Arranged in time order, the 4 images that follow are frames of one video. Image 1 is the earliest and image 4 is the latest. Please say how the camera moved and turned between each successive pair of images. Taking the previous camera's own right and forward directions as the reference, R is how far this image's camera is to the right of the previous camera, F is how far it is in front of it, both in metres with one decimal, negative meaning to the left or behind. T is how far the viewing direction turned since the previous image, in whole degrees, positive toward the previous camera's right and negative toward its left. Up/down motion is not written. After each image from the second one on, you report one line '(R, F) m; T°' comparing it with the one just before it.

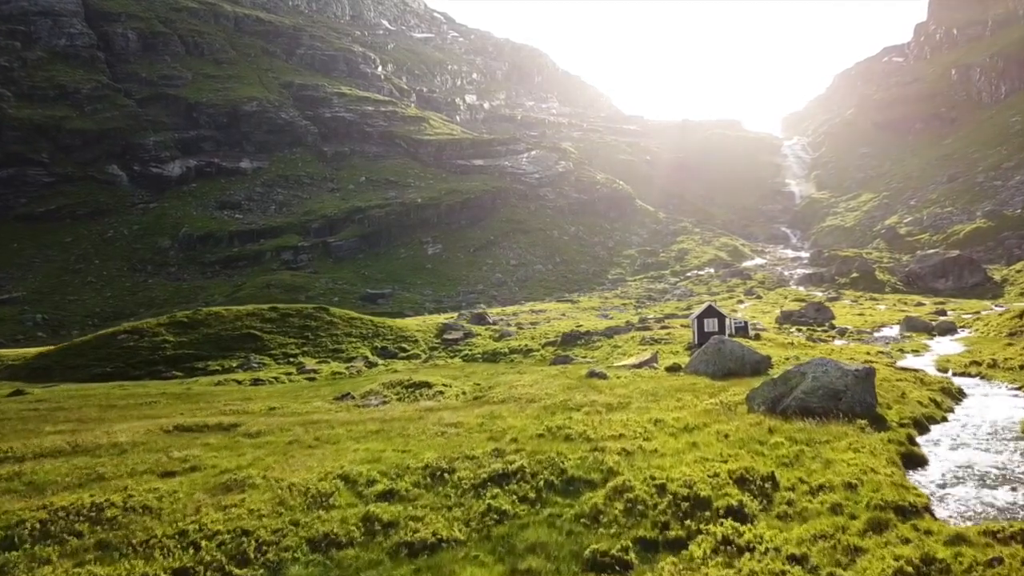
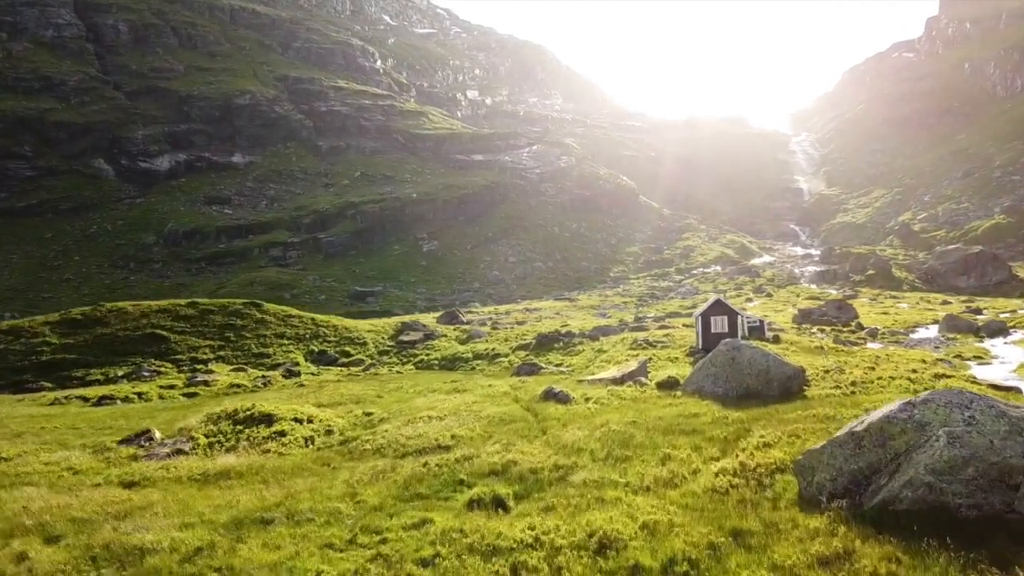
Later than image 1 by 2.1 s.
(+2.8, +11.7) m; 0°
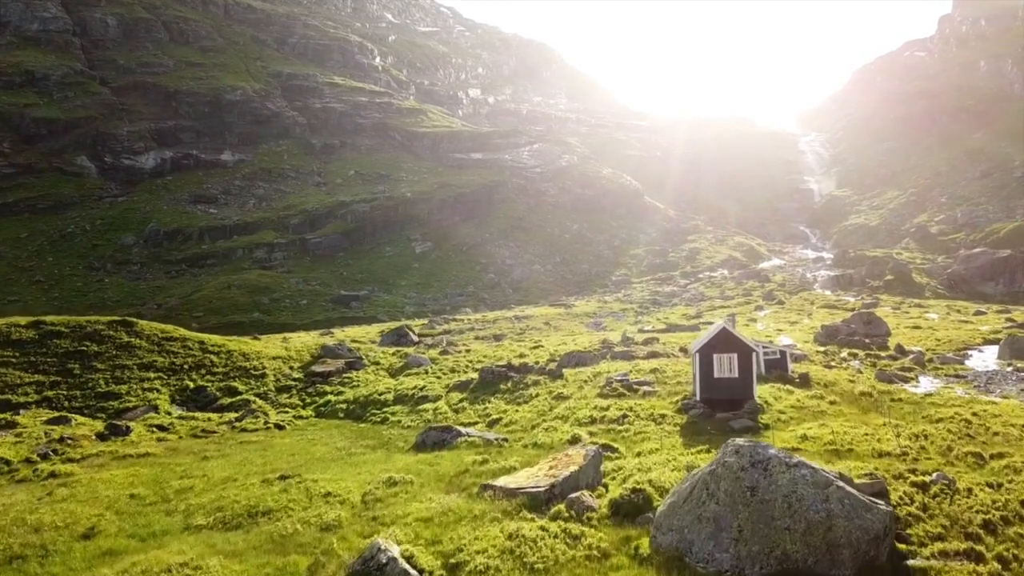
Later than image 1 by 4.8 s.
(+3.6, +13.7) m; 0°
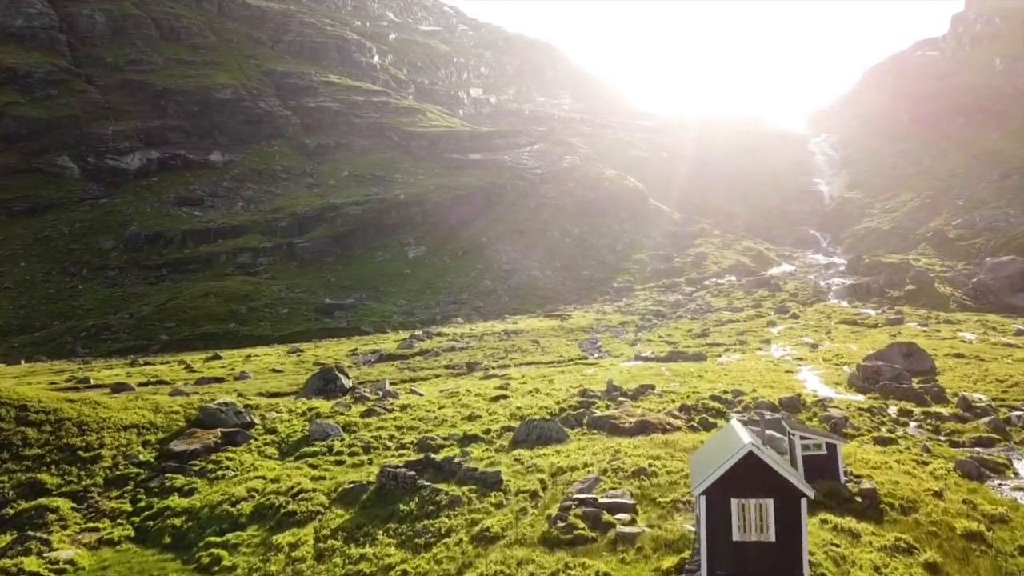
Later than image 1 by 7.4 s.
(+3.0, +12.9) m; 0°
